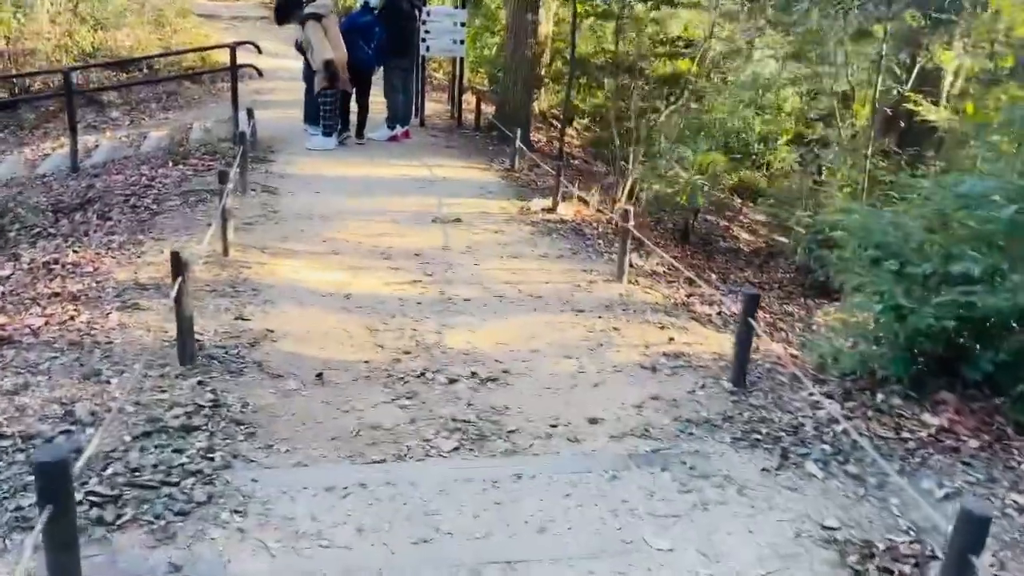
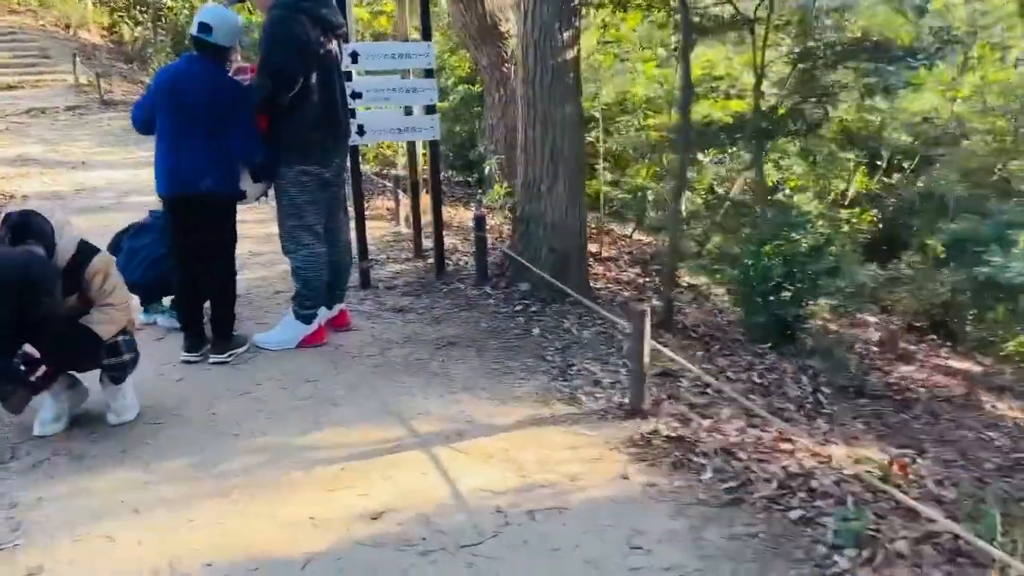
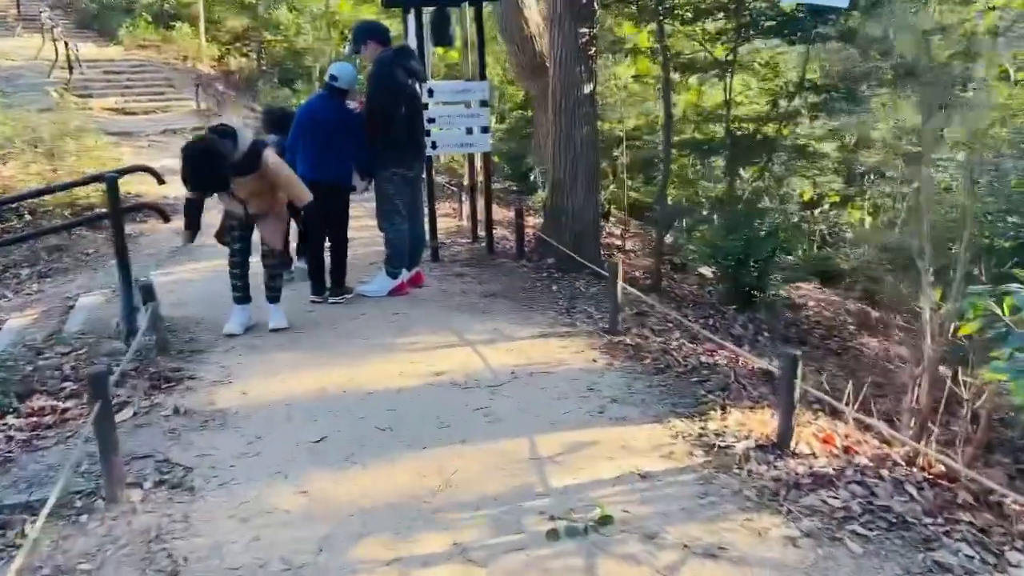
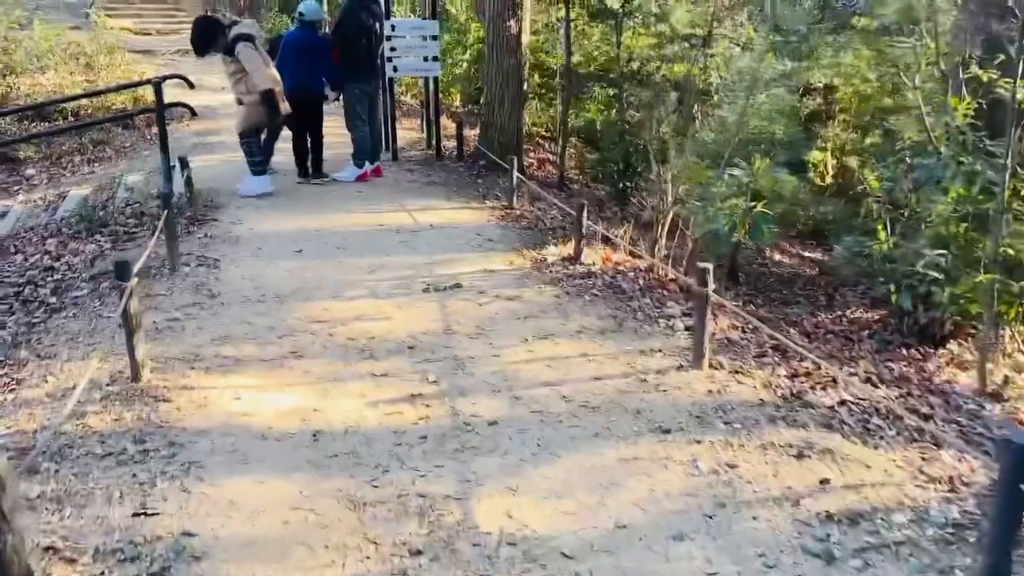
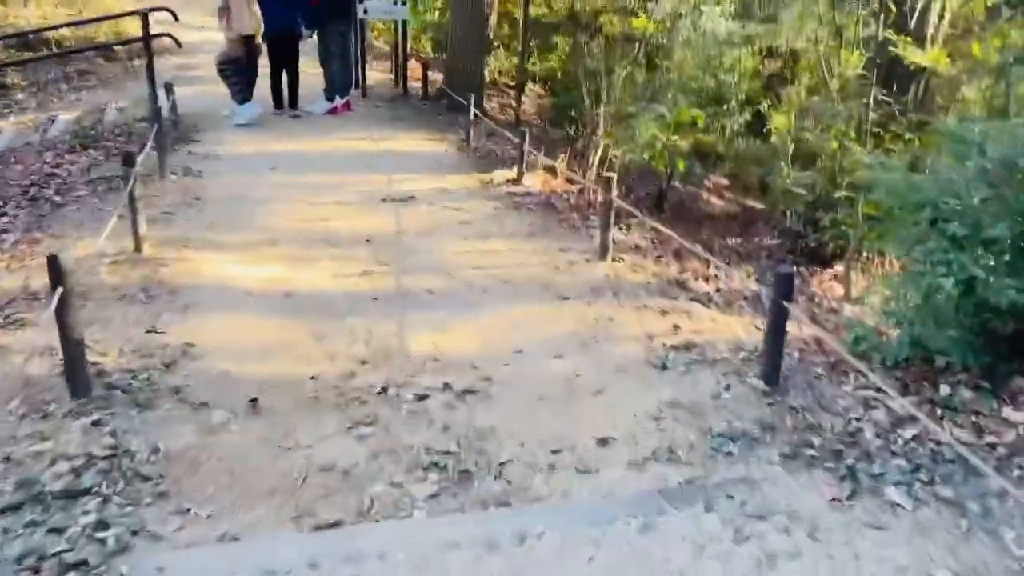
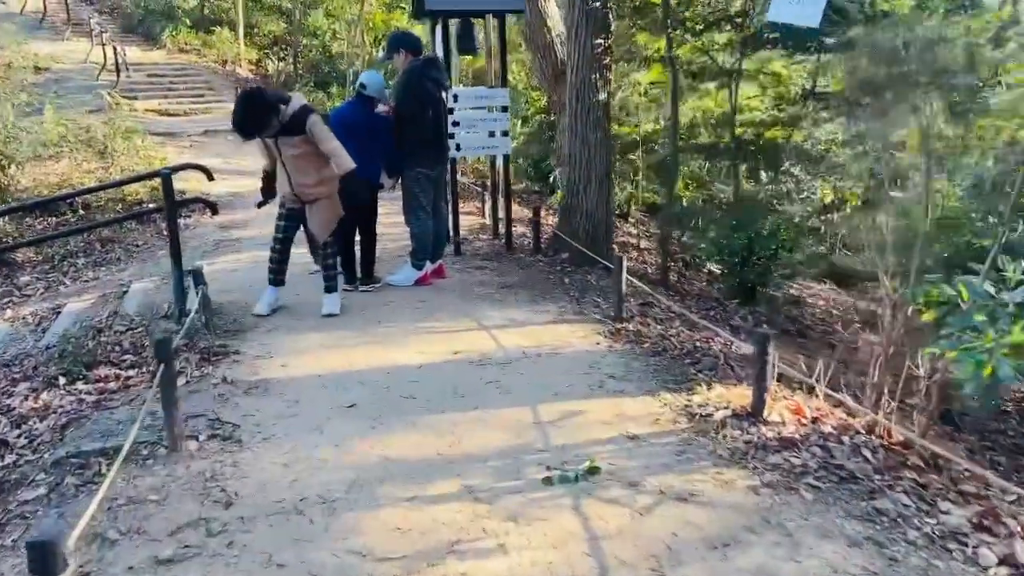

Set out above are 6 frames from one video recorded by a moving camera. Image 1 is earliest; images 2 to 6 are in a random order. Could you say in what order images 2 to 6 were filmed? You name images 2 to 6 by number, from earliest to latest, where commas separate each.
5, 4, 6, 3, 2
